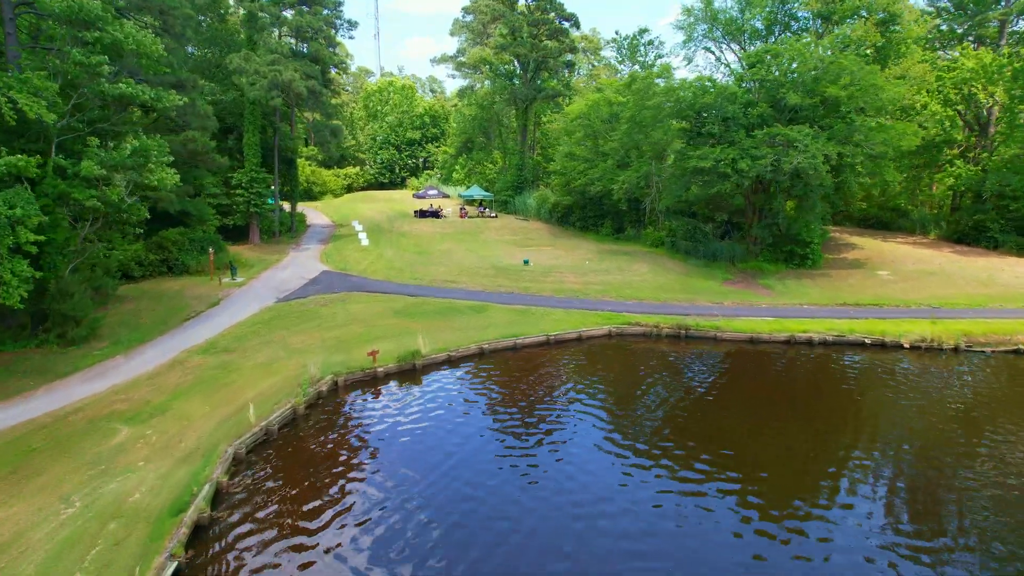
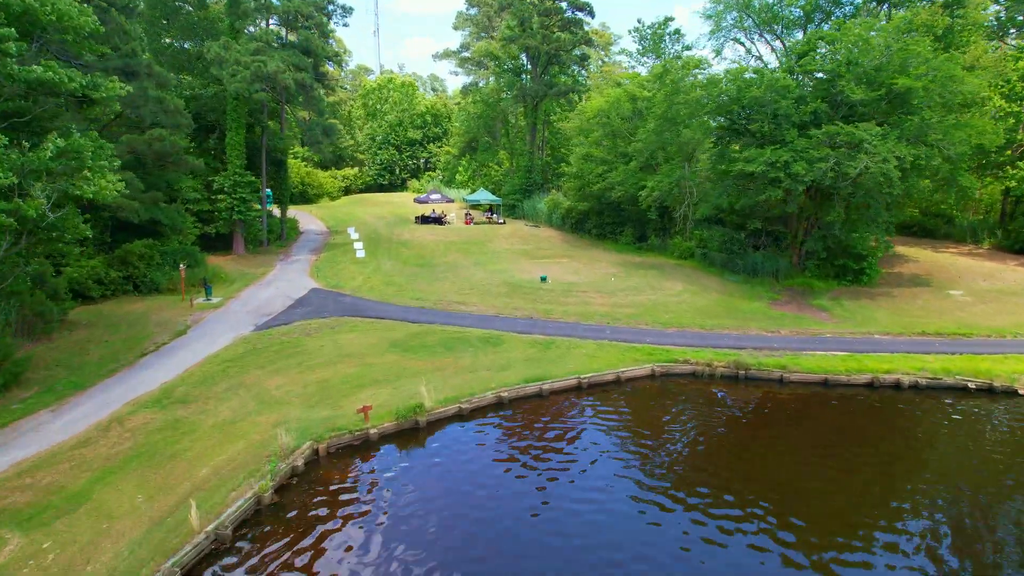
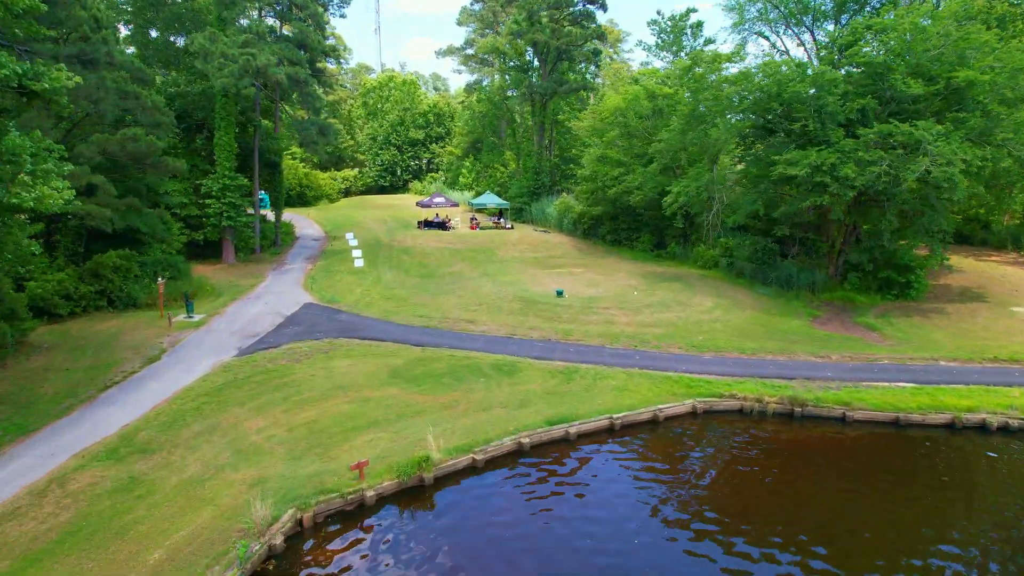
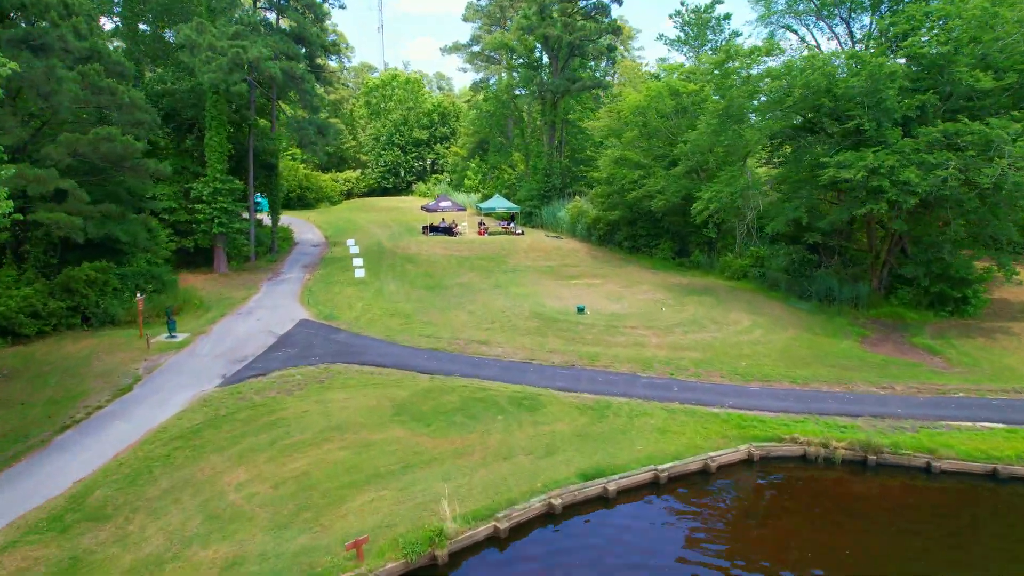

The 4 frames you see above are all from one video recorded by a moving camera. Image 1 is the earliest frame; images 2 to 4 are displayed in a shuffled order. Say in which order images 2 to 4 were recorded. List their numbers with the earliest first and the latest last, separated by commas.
2, 3, 4
